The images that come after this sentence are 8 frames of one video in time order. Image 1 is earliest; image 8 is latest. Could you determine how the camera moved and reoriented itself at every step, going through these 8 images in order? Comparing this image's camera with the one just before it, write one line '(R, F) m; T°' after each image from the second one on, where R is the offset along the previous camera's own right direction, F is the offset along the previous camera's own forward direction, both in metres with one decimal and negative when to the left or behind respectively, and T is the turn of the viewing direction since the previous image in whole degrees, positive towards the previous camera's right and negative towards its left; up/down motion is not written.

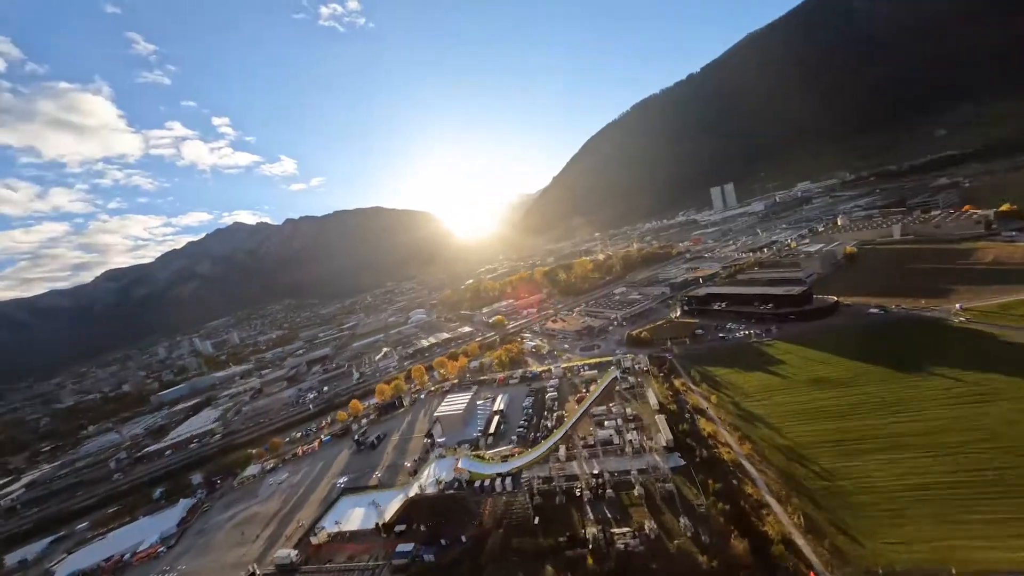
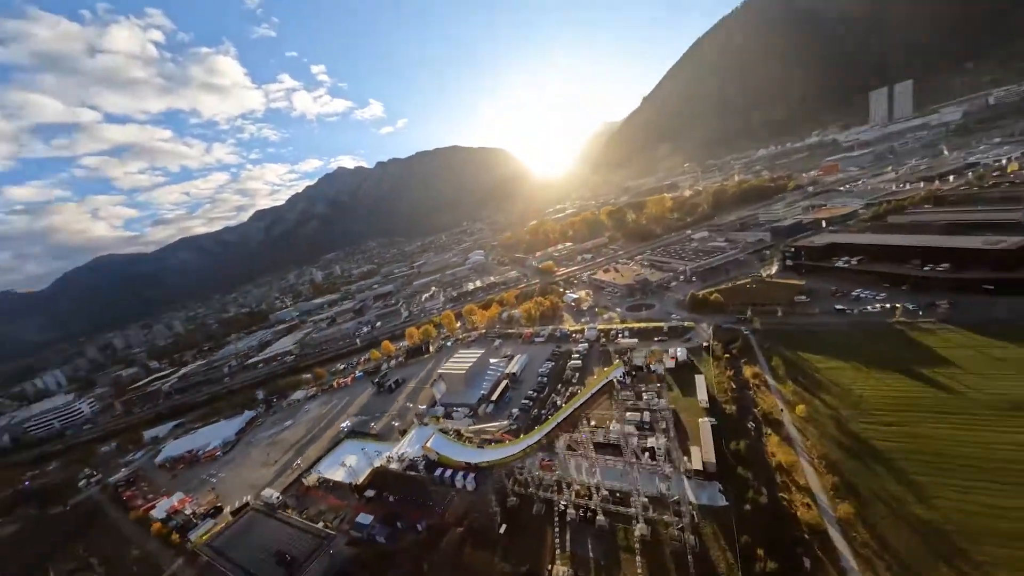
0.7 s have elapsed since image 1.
(+5.2, +7.4) m; -14°
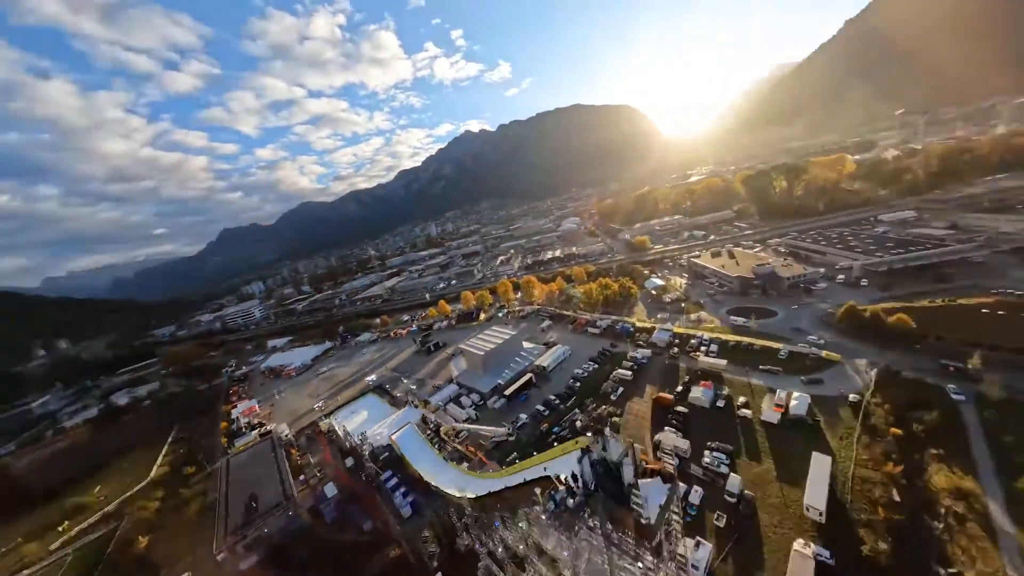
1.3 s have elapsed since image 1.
(+4.7, +6.8) m; -18°
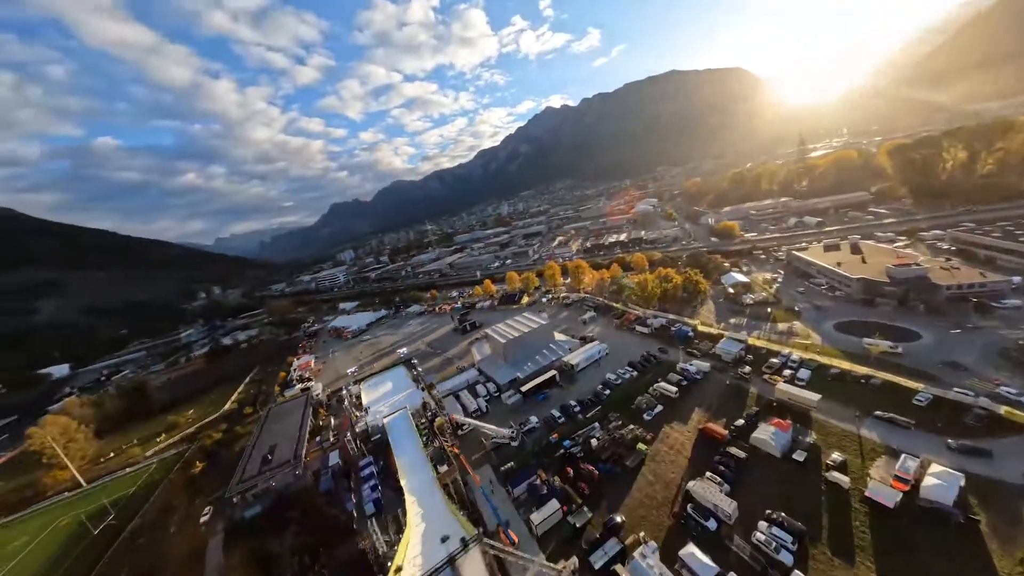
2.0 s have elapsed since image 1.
(+2.7, +3.2) m; -13°
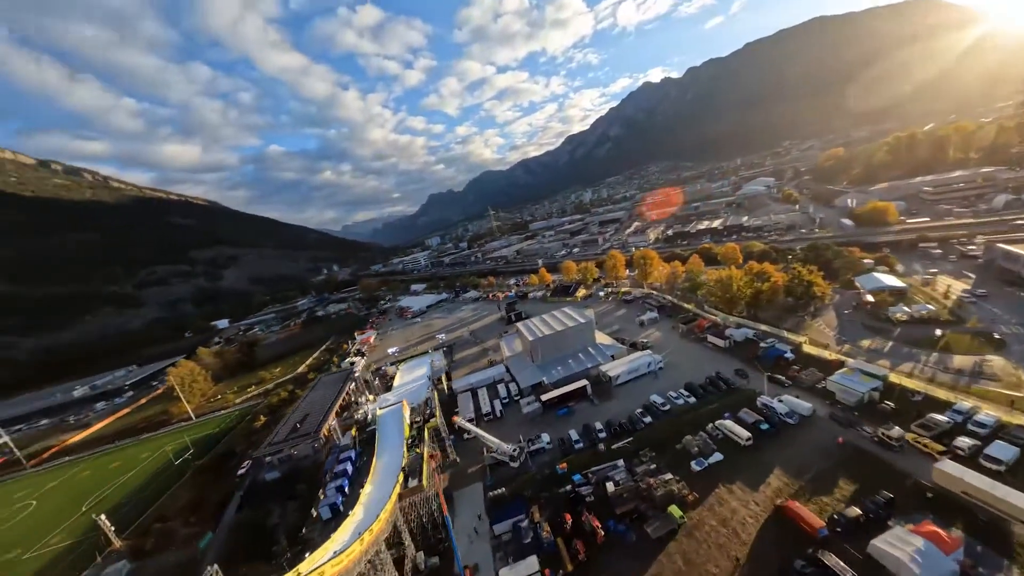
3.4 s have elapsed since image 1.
(+3.0, +3.4) m; -15°
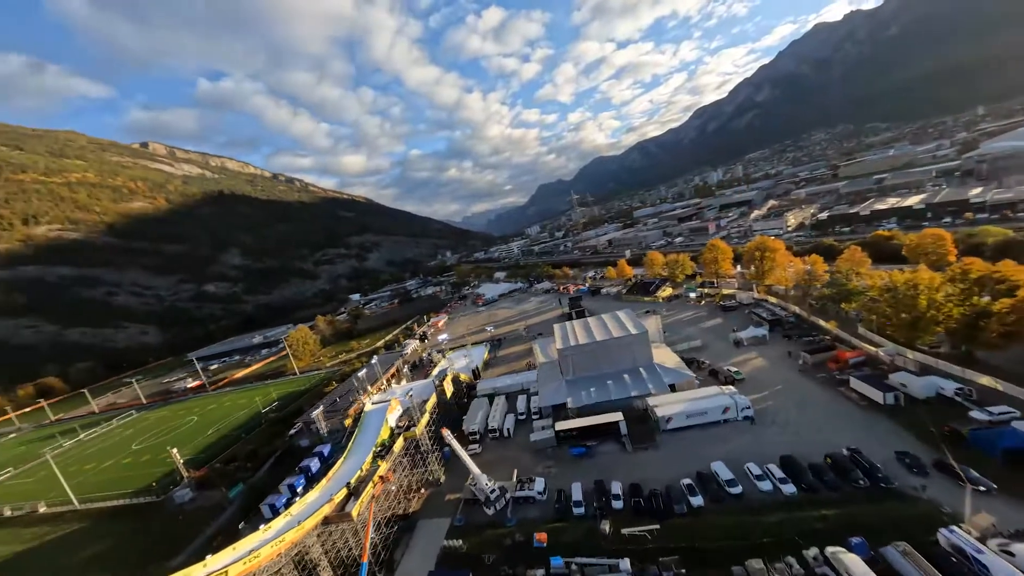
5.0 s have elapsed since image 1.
(+3.9, +4.1) m; -19°
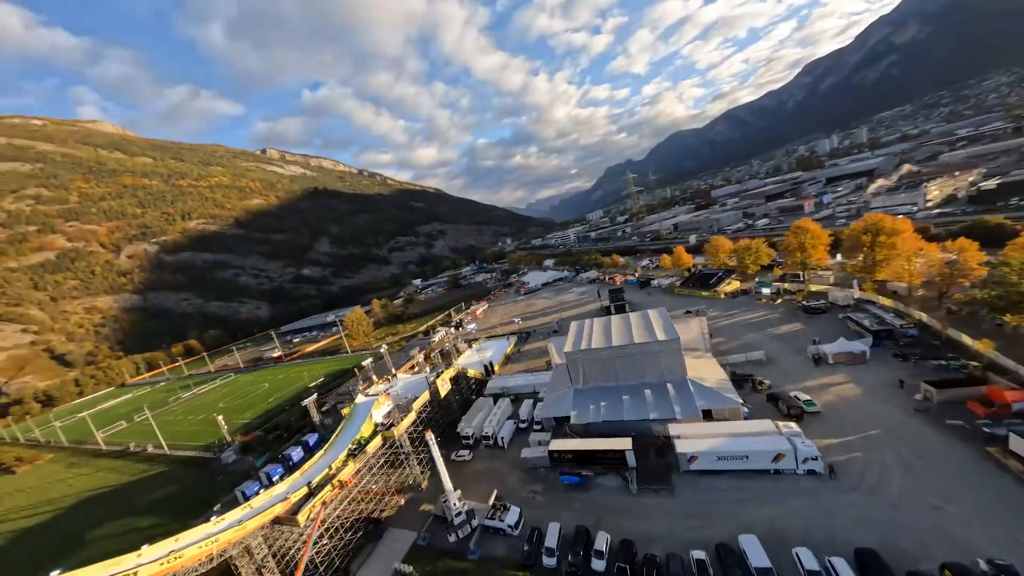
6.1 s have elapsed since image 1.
(+2.7, +2.2) m; -12°
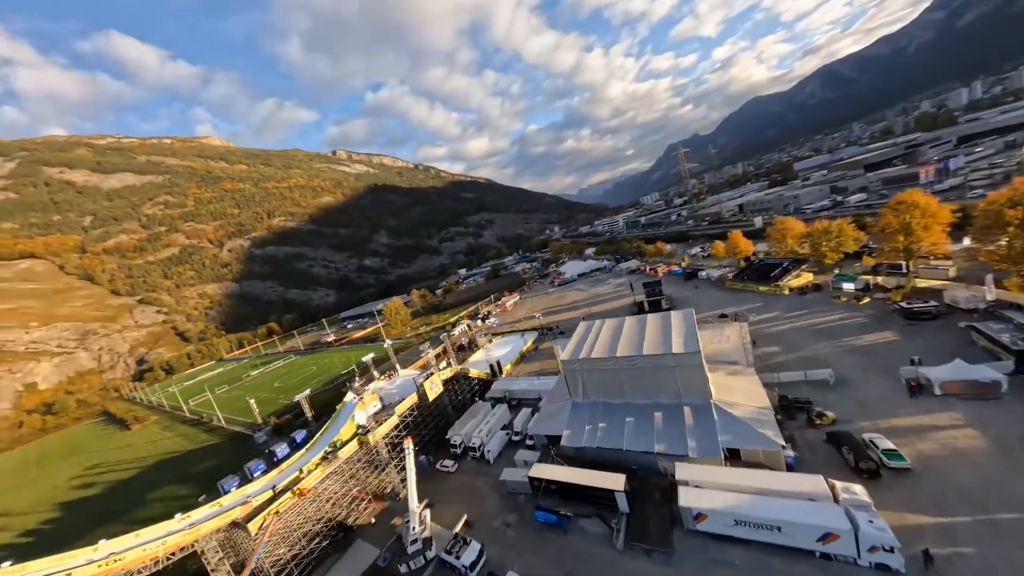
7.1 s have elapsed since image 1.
(+2.4, +1.9) m; -10°
